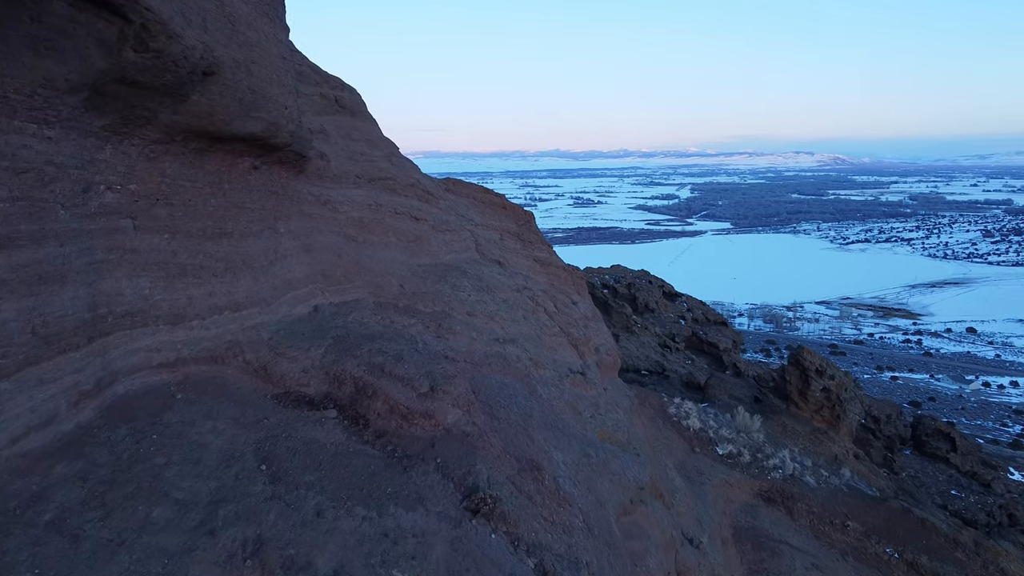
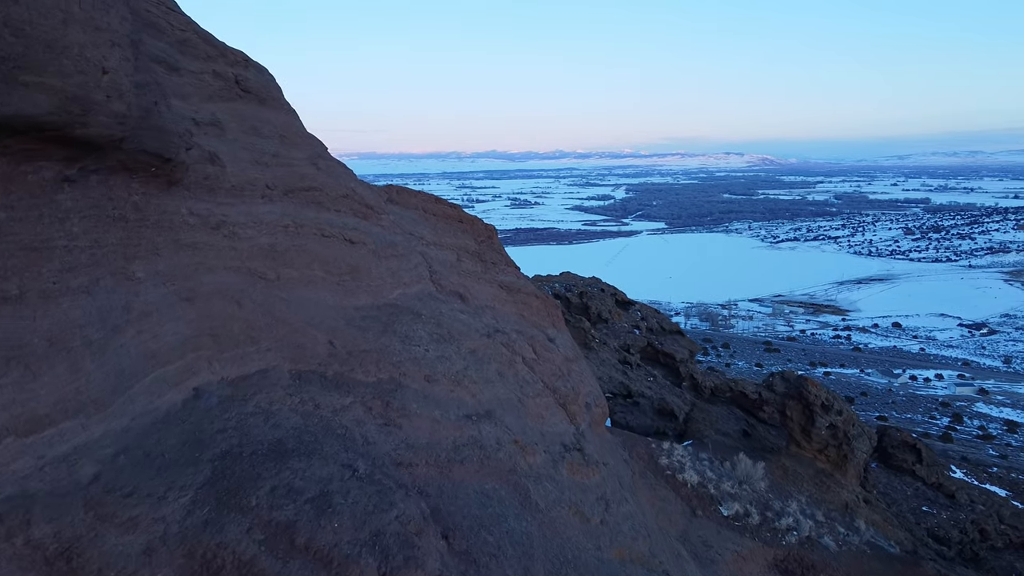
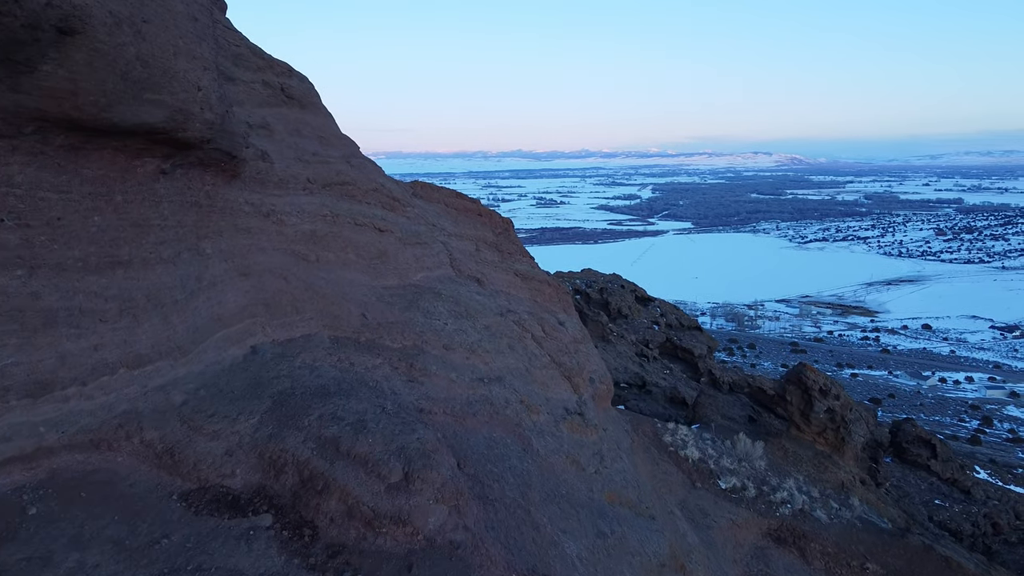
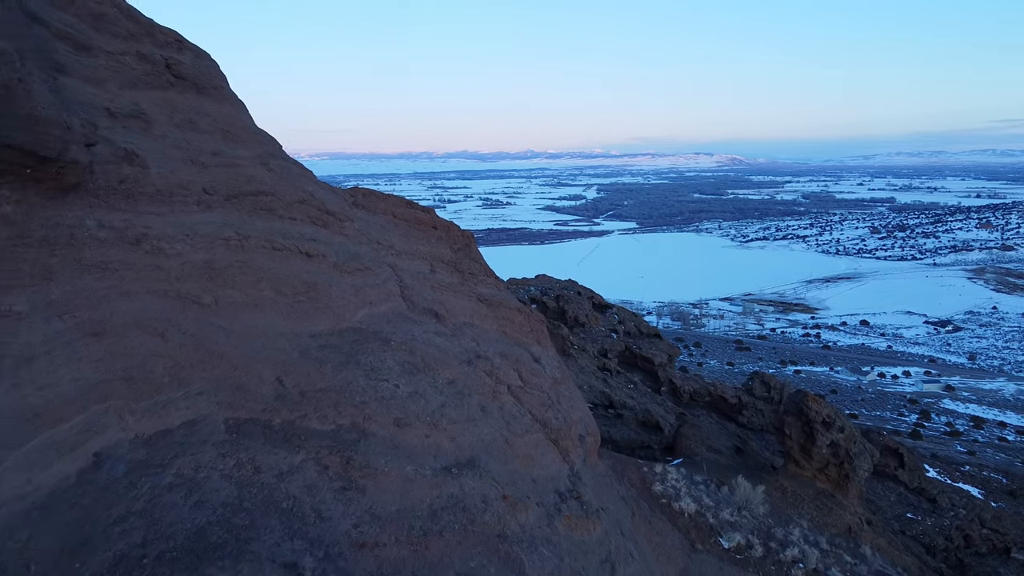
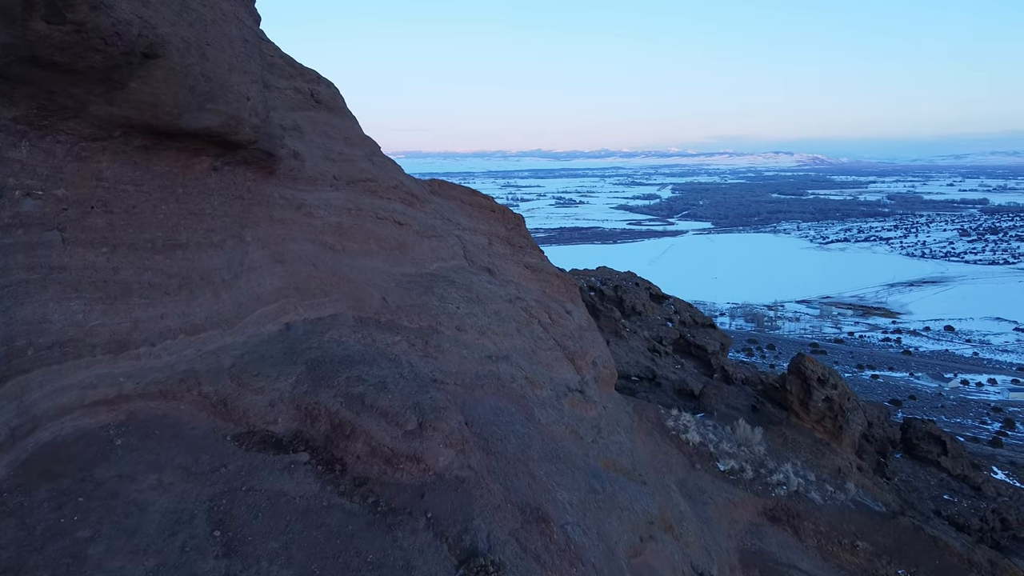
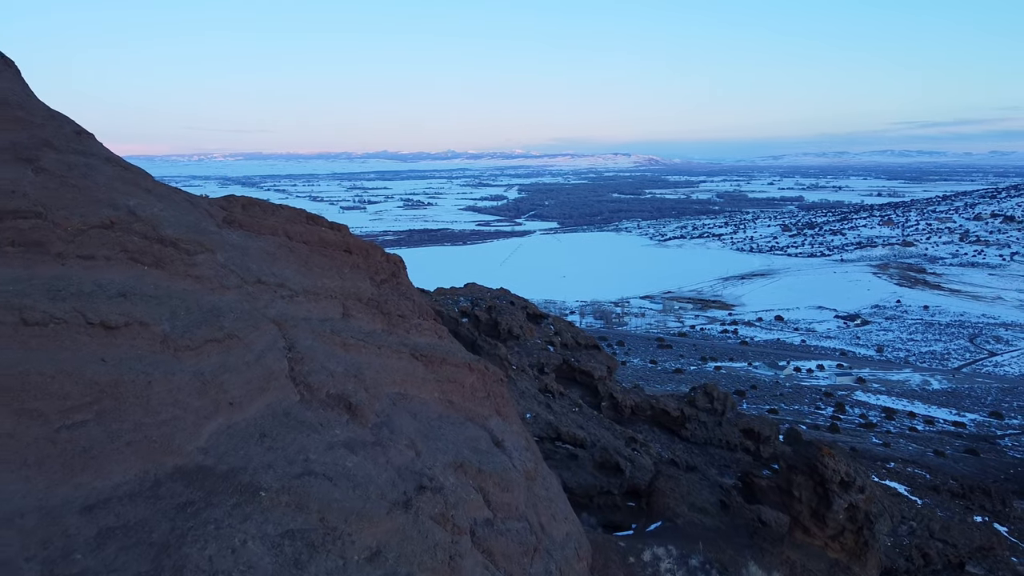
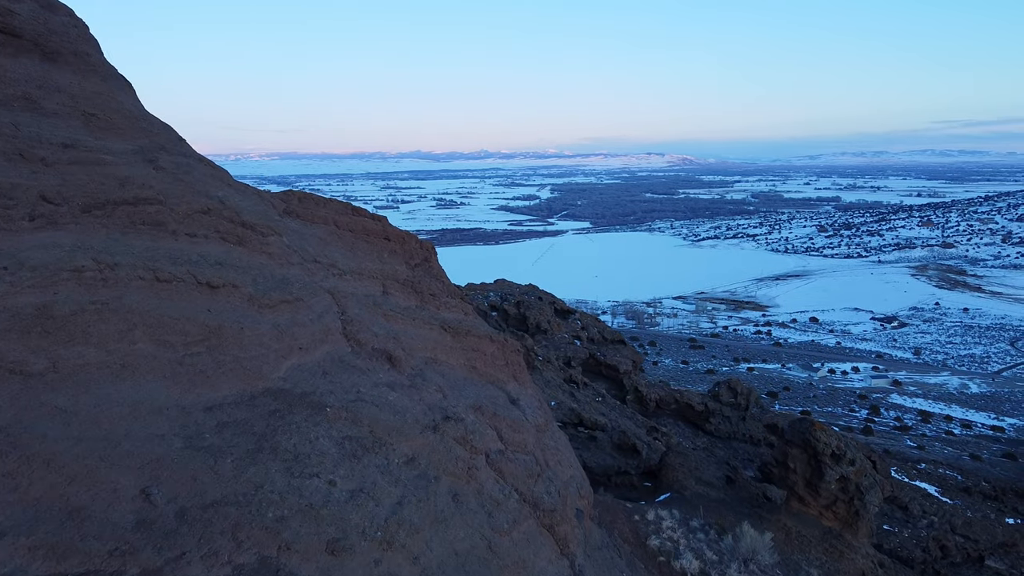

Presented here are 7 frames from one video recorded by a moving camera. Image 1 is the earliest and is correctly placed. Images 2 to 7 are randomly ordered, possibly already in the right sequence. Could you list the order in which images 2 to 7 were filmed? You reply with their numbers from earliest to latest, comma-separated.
5, 3, 2, 4, 7, 6
